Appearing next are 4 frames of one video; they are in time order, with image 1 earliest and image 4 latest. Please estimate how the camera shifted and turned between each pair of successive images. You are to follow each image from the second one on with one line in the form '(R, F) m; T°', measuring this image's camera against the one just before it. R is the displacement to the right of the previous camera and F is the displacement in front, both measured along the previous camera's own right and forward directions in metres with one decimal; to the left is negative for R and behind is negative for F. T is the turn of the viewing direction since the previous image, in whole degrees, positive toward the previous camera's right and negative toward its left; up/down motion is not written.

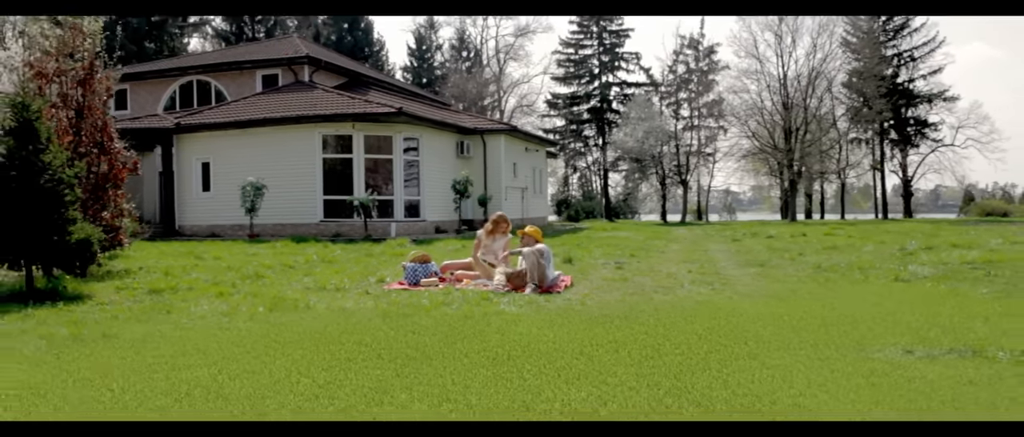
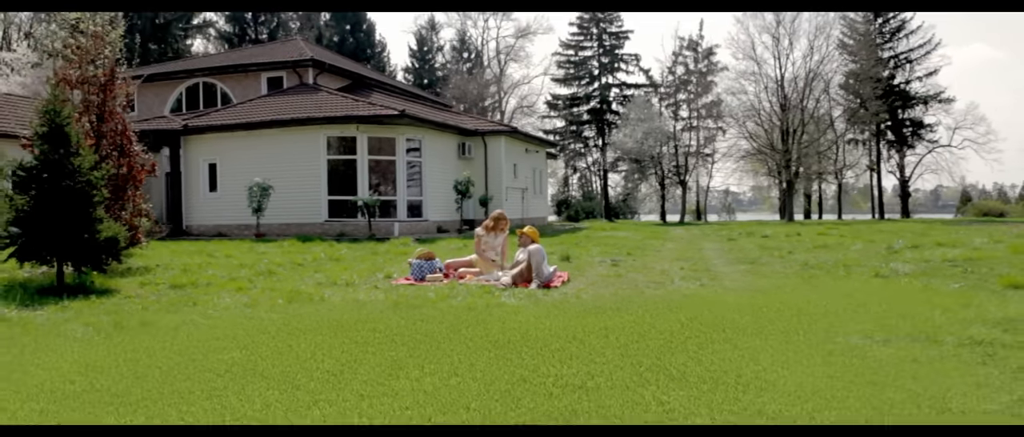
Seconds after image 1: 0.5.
(0.0, -0.2) m; 0°
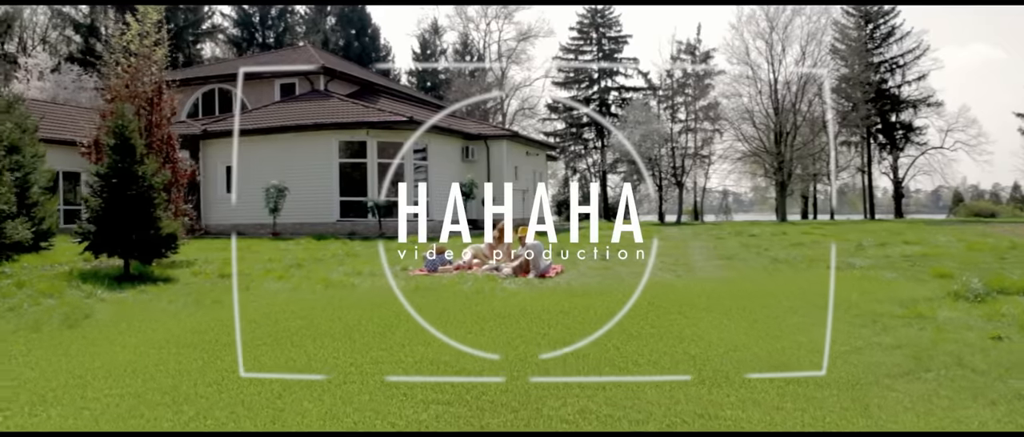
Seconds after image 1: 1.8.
(0.0, -0.4) m; 0°
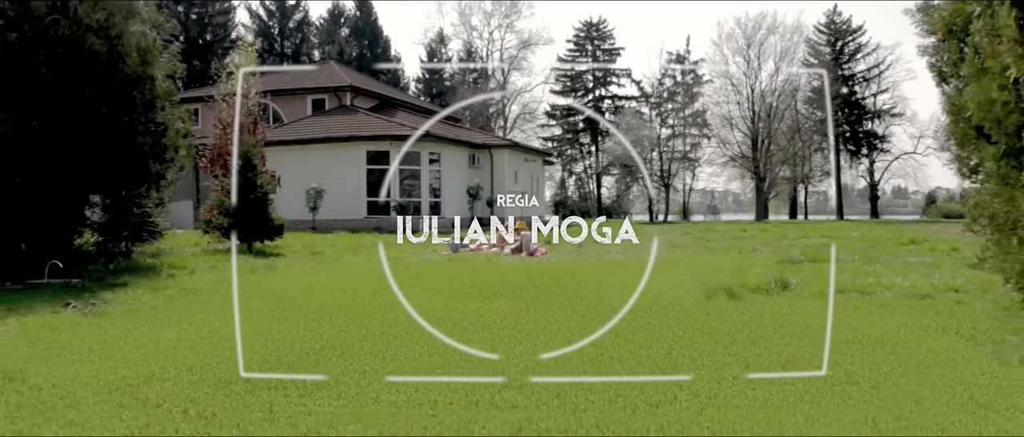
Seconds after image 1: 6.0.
(0.0, -1.4) m; 0°
